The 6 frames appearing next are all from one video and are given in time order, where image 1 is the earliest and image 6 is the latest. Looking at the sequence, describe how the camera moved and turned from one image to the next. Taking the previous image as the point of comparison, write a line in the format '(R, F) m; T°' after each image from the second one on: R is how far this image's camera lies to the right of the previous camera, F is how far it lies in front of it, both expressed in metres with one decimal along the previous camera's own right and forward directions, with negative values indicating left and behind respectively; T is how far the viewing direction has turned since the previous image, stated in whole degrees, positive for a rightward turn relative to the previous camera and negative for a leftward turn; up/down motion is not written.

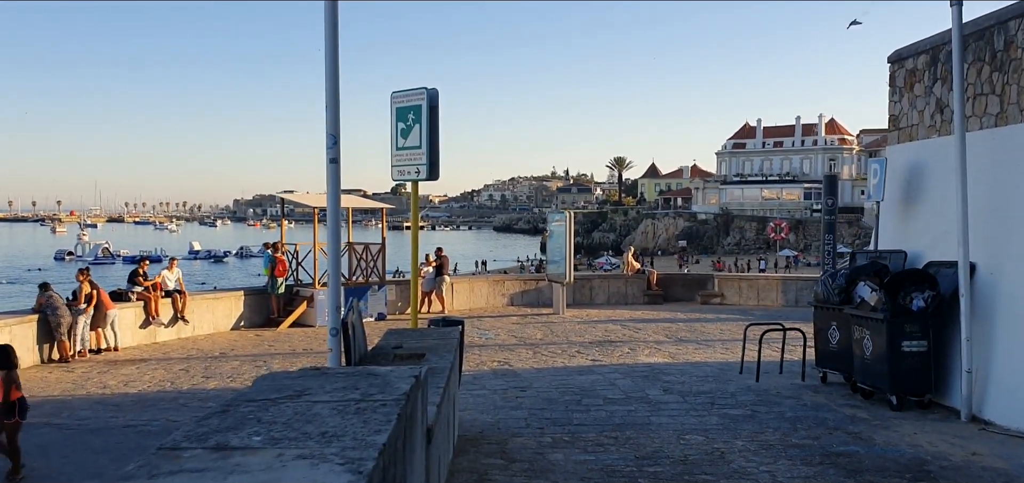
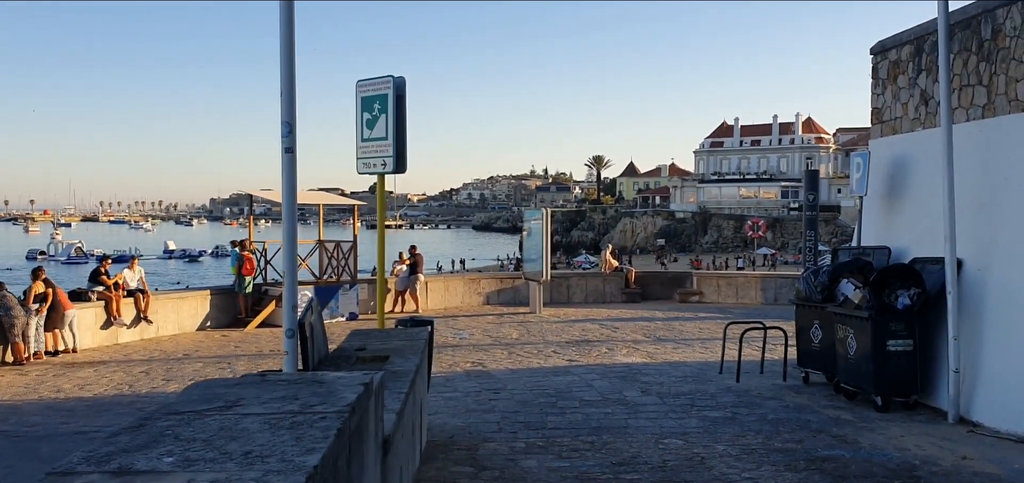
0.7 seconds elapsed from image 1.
(+0.1, +0.4) m; +1°
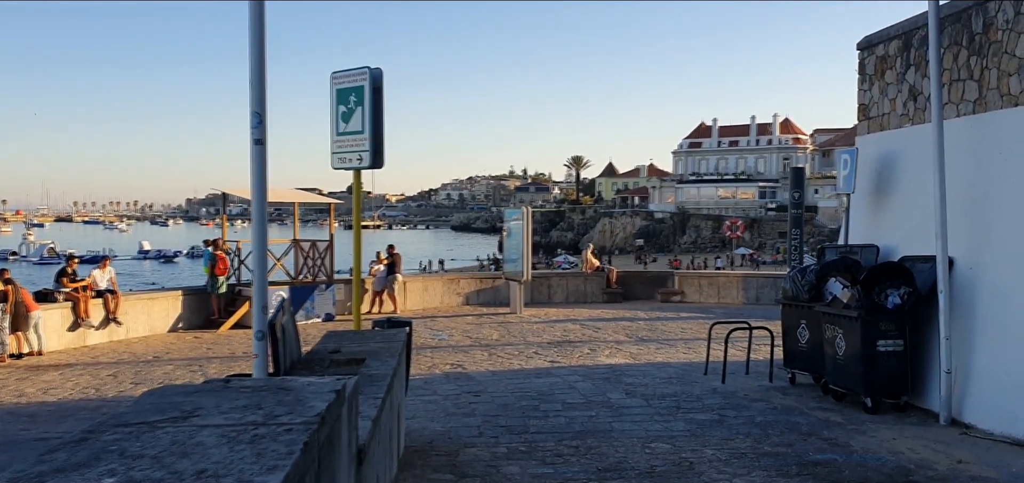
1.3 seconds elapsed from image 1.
(0.0, +0.3) m; +1°
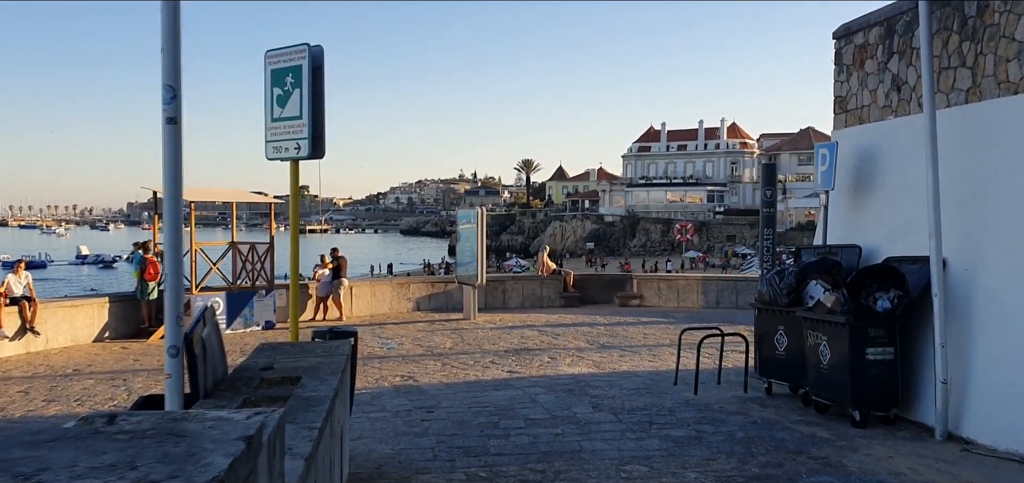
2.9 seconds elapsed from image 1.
(-0.1, +0.8) m; +3°
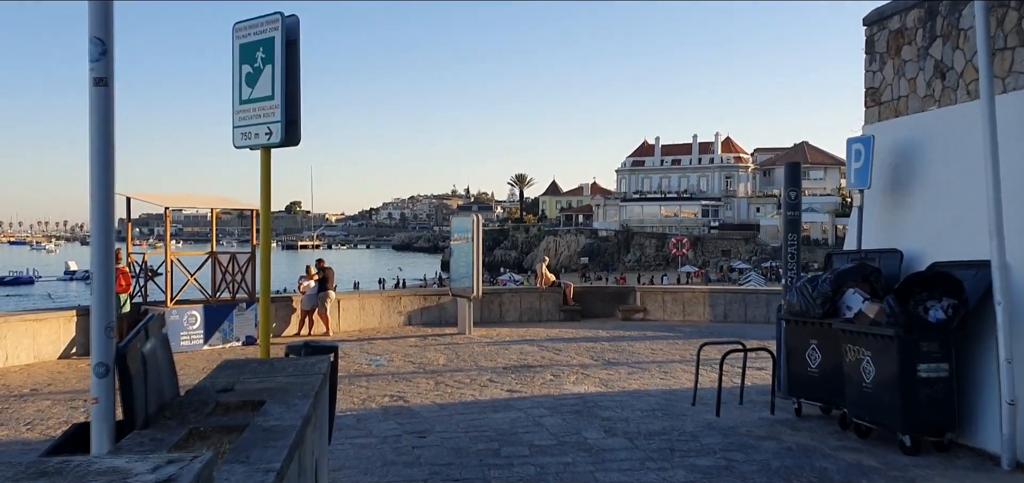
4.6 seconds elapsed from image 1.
(-0.1, +0.9) m; 0°
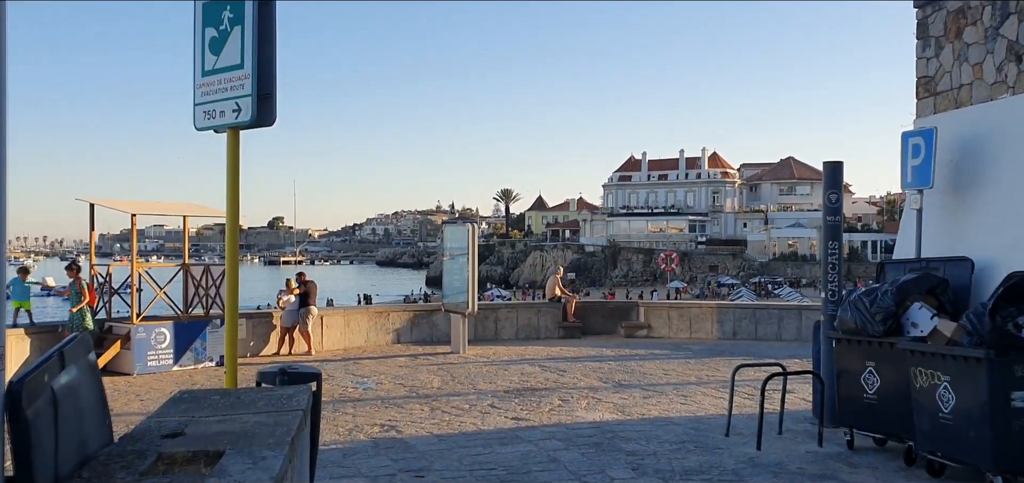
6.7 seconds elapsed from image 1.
(-0.2, +1.1) m; +1°
